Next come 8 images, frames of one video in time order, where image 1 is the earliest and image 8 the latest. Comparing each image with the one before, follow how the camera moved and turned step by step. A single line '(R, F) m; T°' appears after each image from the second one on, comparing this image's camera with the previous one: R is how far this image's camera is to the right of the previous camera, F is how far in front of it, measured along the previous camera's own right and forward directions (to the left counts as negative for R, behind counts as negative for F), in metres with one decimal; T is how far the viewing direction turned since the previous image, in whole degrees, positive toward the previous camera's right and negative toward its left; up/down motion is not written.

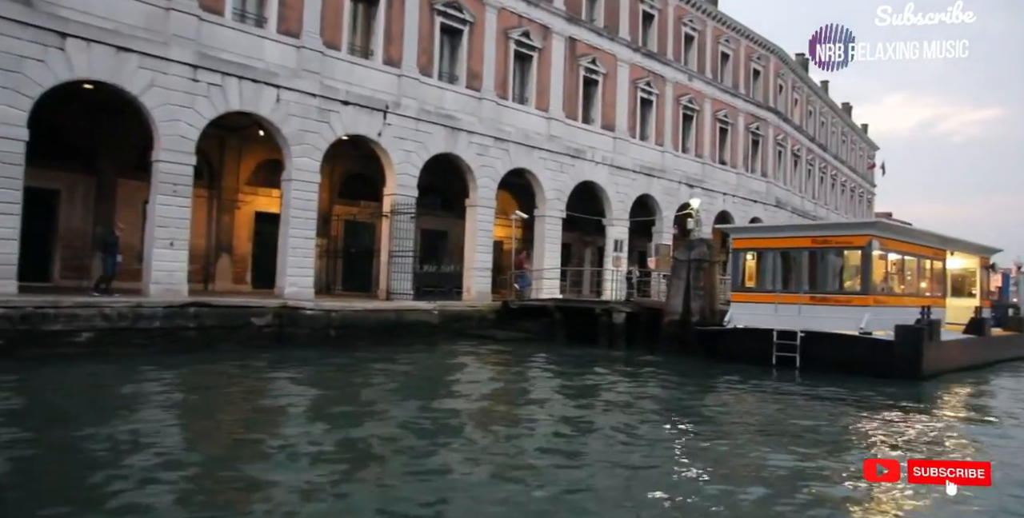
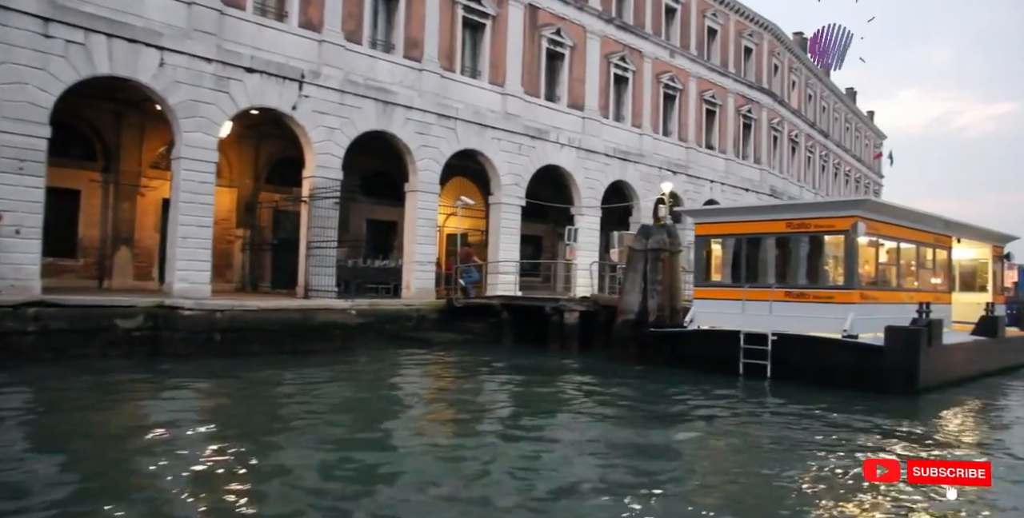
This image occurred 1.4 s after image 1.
(+1.6, +2.4) m; -1°
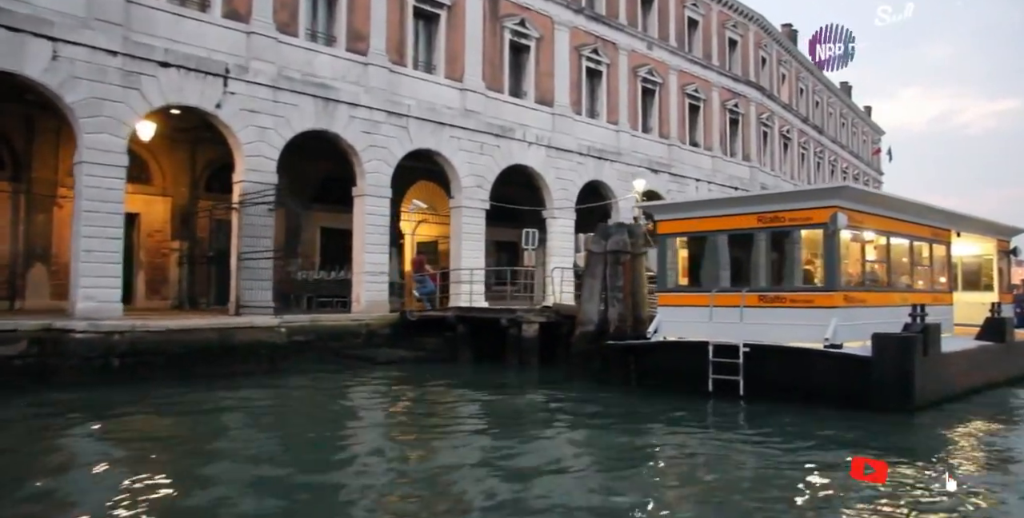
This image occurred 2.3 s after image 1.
(+1.1, +1.5) m; 0°
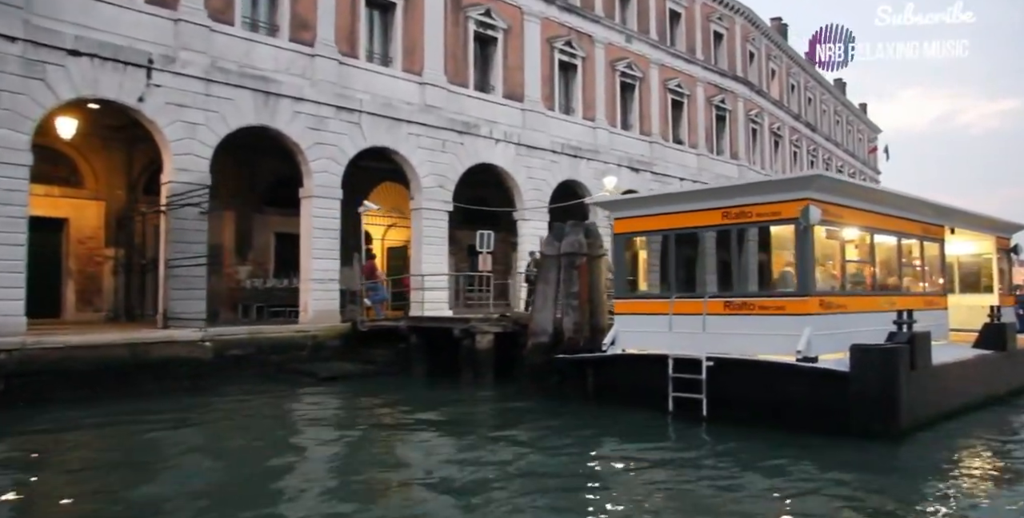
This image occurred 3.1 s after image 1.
(+0.9, +1.3) m; 0°
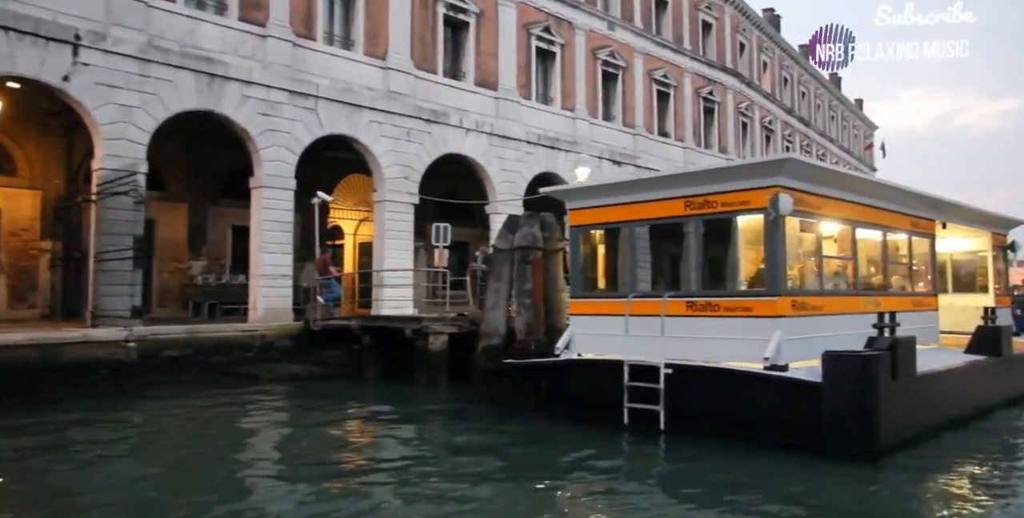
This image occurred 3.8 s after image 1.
(+0.7, +1.0) m; 0°
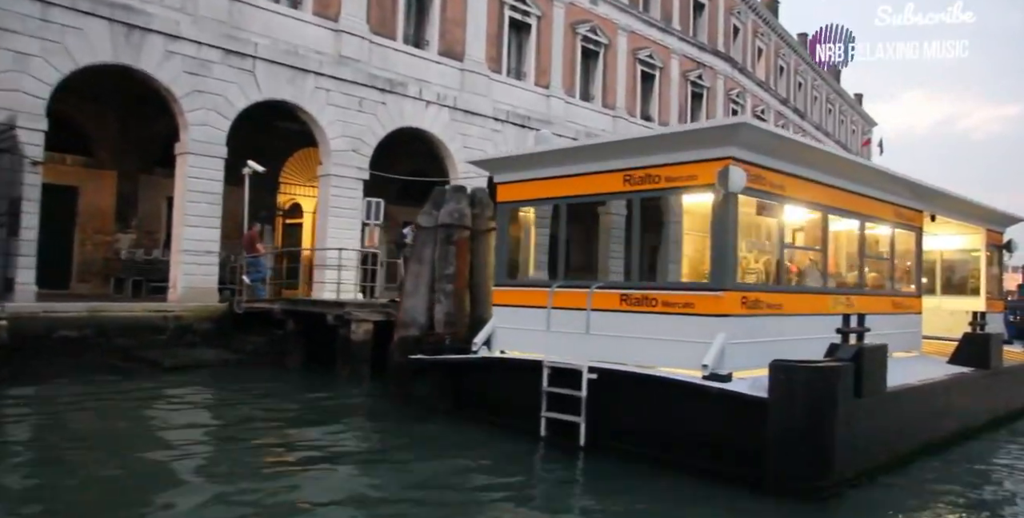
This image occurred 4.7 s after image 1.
(+0.9, +1.3) m; 0°
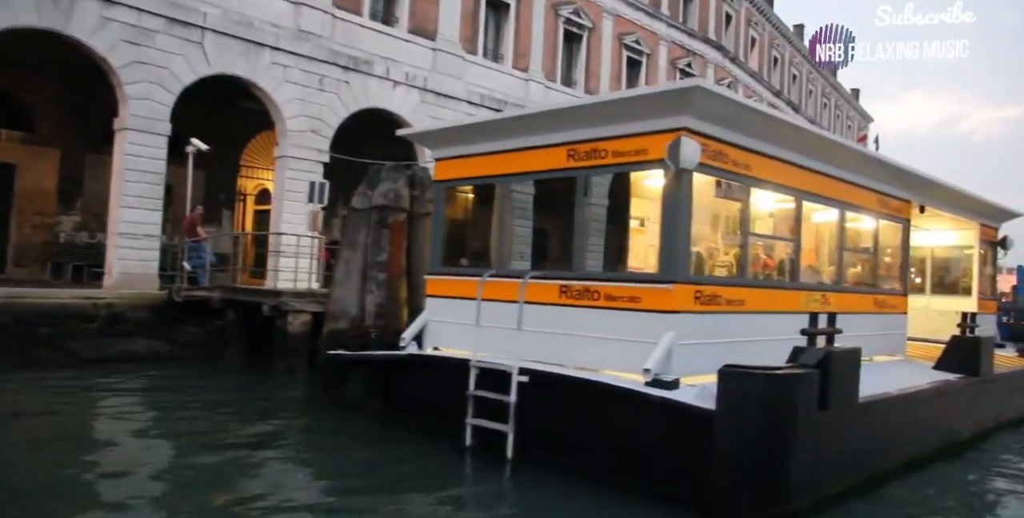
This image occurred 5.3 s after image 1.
(+0.6, +0.9) m; 0°
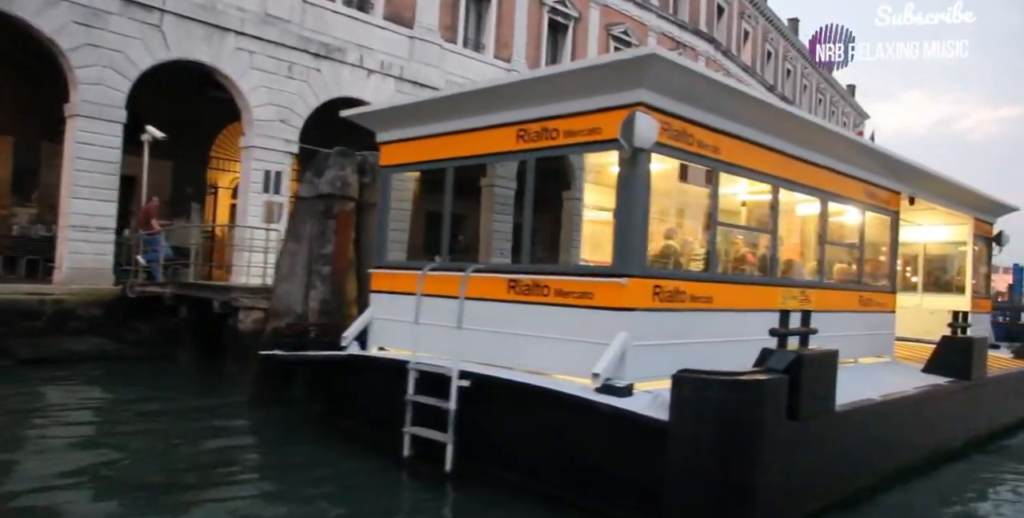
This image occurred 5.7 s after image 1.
(+0.4, +0.6) m; 0°
